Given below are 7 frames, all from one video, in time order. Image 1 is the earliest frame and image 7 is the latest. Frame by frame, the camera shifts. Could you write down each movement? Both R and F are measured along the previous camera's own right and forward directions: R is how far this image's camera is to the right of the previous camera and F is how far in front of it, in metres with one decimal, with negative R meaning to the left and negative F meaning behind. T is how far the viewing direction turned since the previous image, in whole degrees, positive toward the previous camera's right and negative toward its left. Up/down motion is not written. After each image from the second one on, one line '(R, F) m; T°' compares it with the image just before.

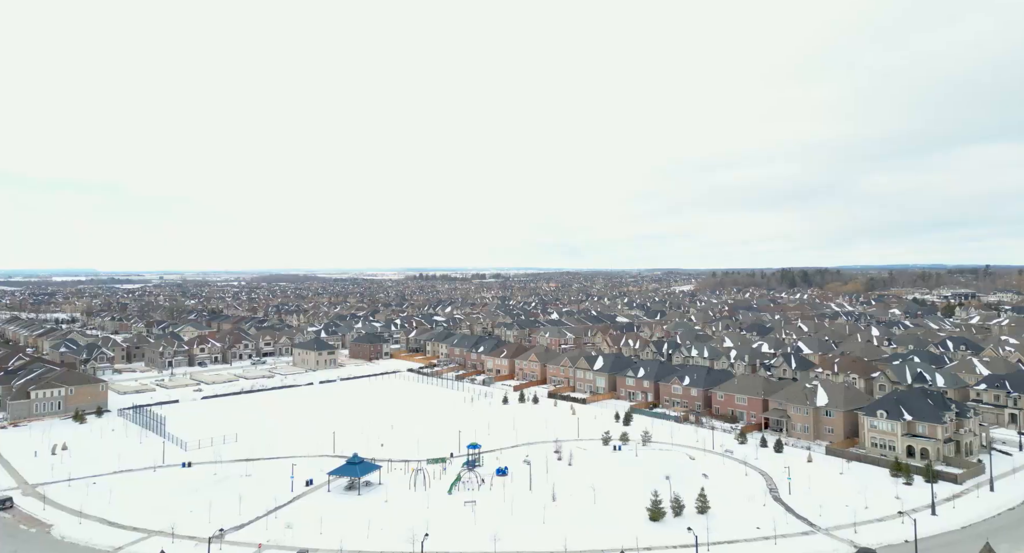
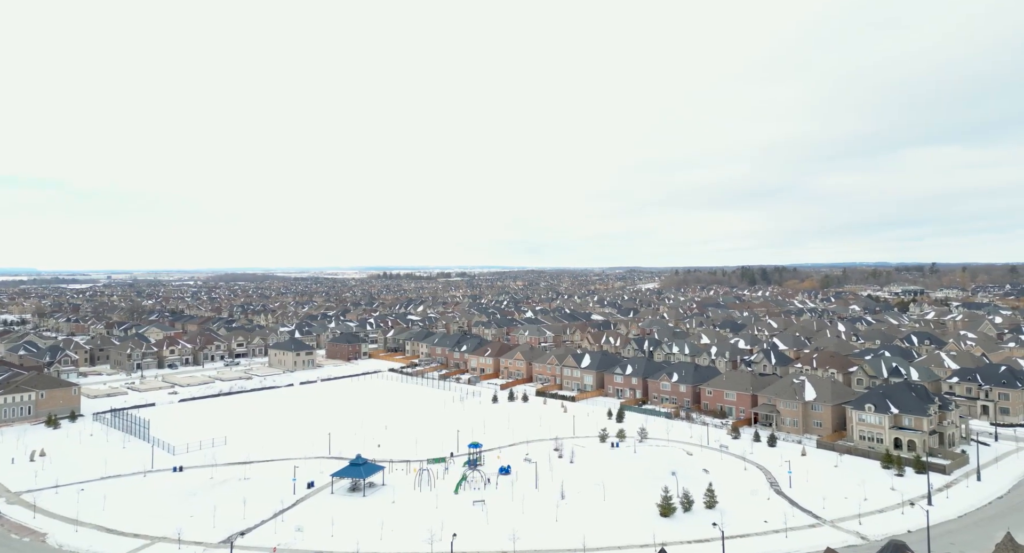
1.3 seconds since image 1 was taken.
(-1.2, +0.1) m; +2°
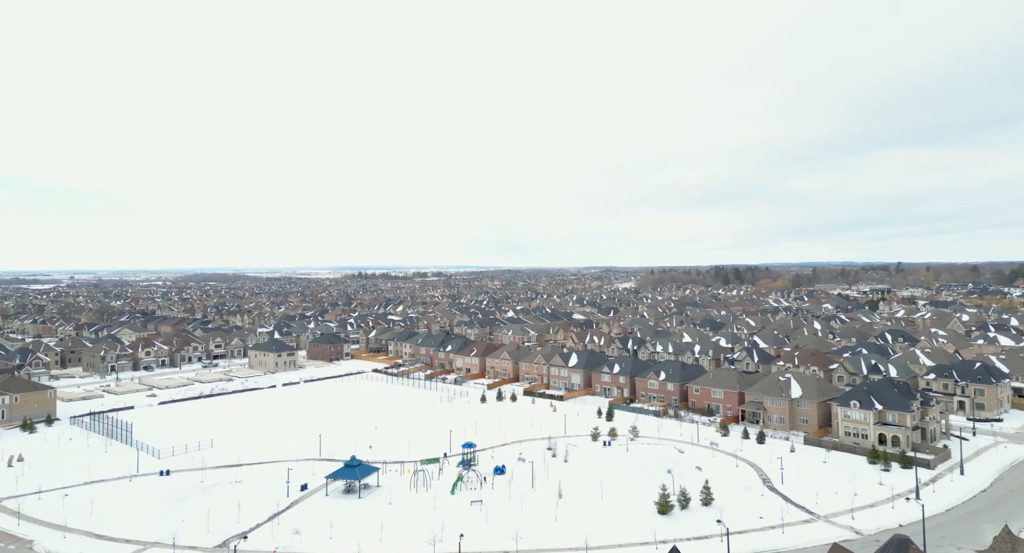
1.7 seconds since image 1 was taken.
(-0.6, 0.0) m; +2°
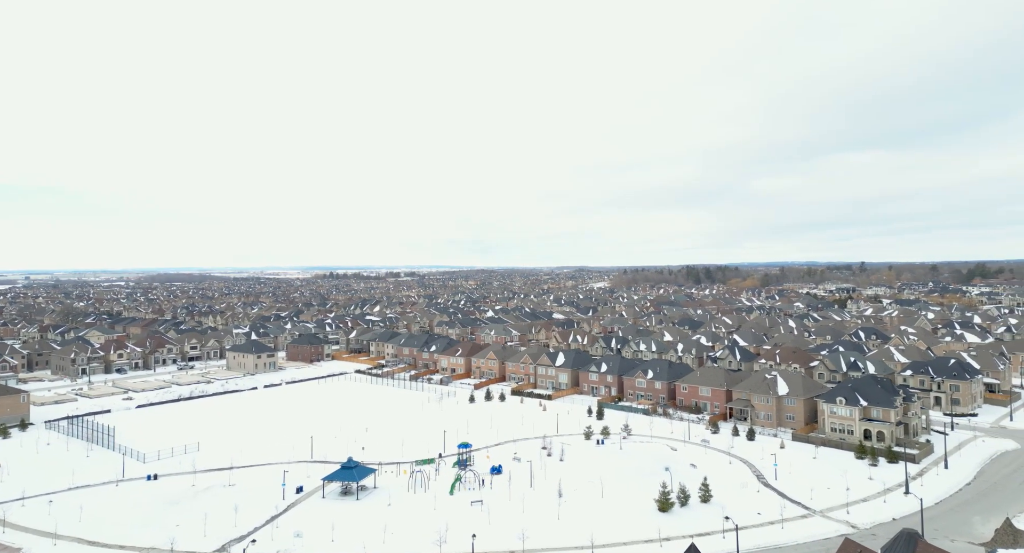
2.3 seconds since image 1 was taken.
(-0.7, 0.0) m; +2°
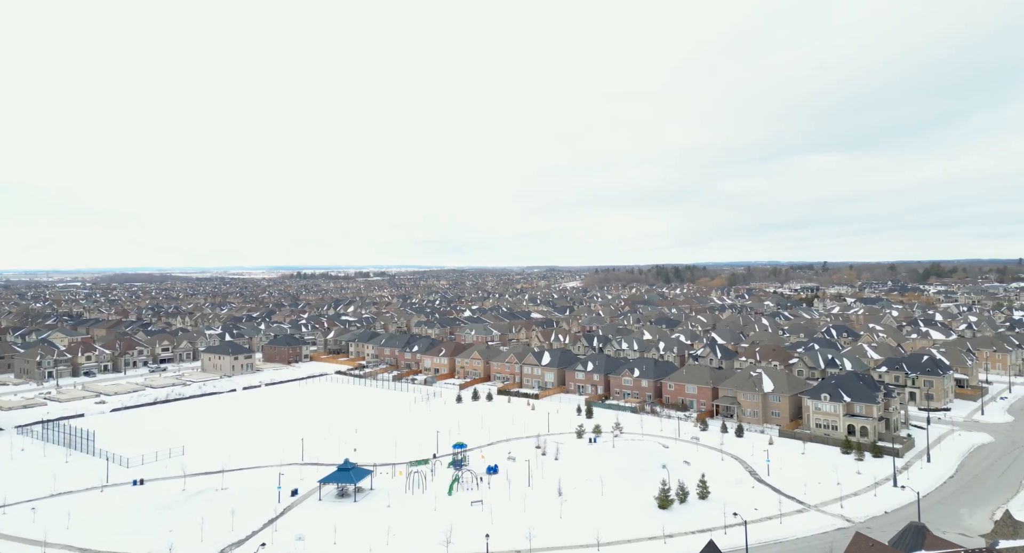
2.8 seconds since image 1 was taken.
(-0.8, 0.0) m; +2°
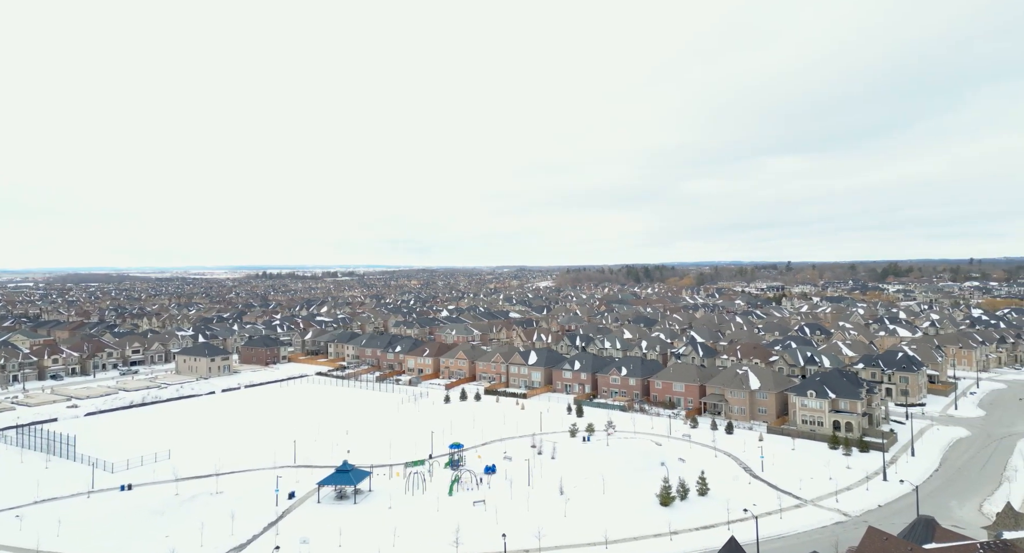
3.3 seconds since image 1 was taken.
(-0.9, 0.0) m; +2°
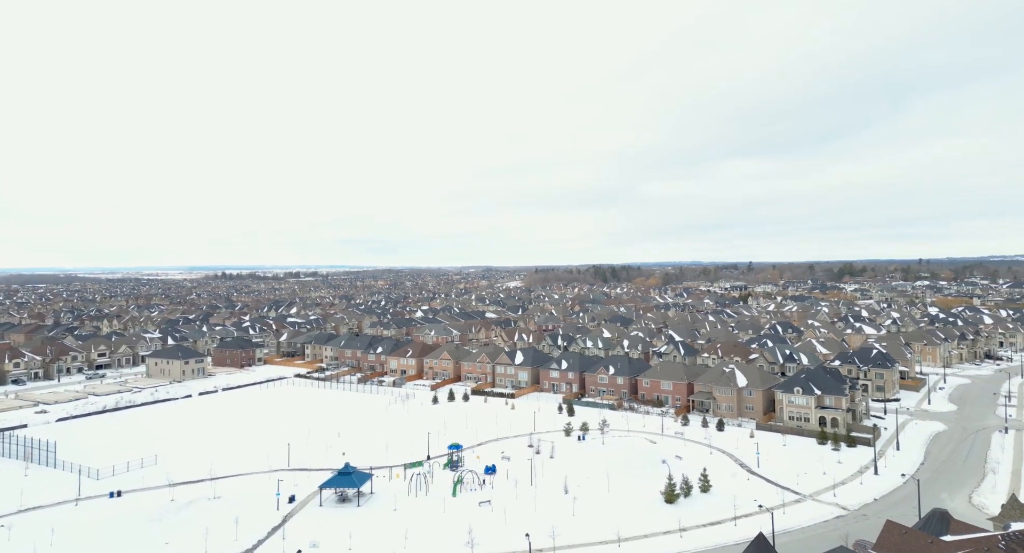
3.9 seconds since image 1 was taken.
(-1.1, 0.0) m; +2°
